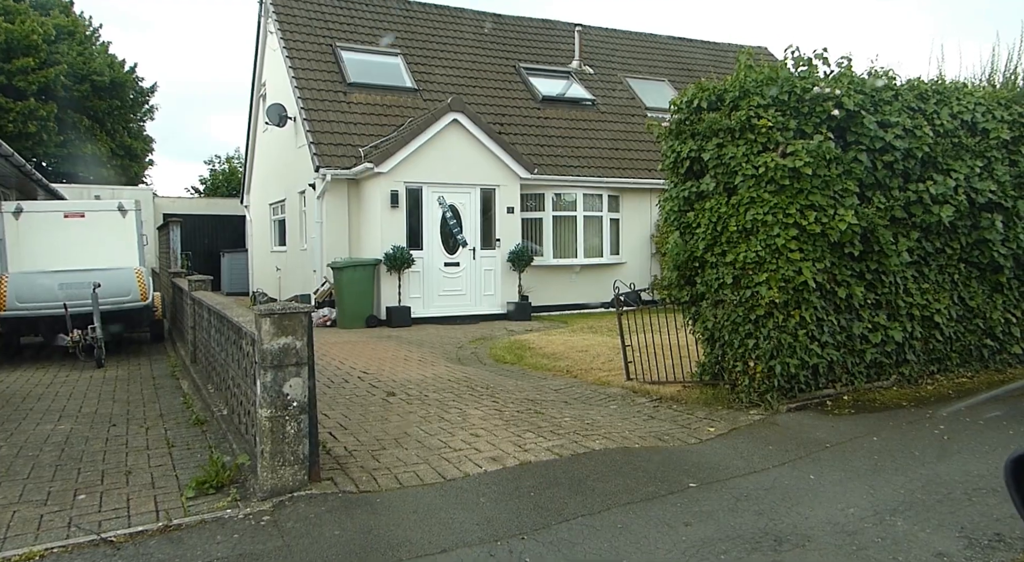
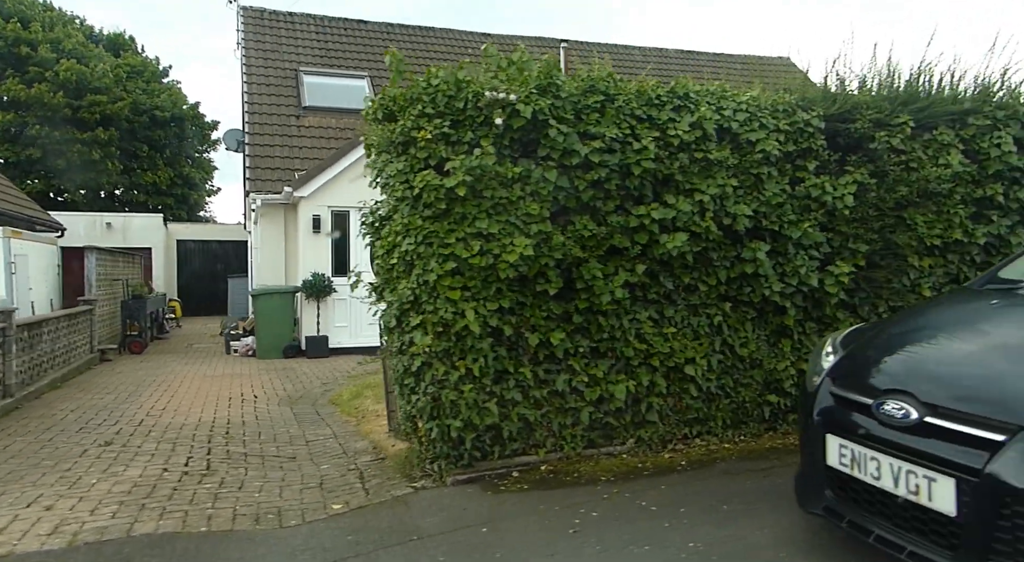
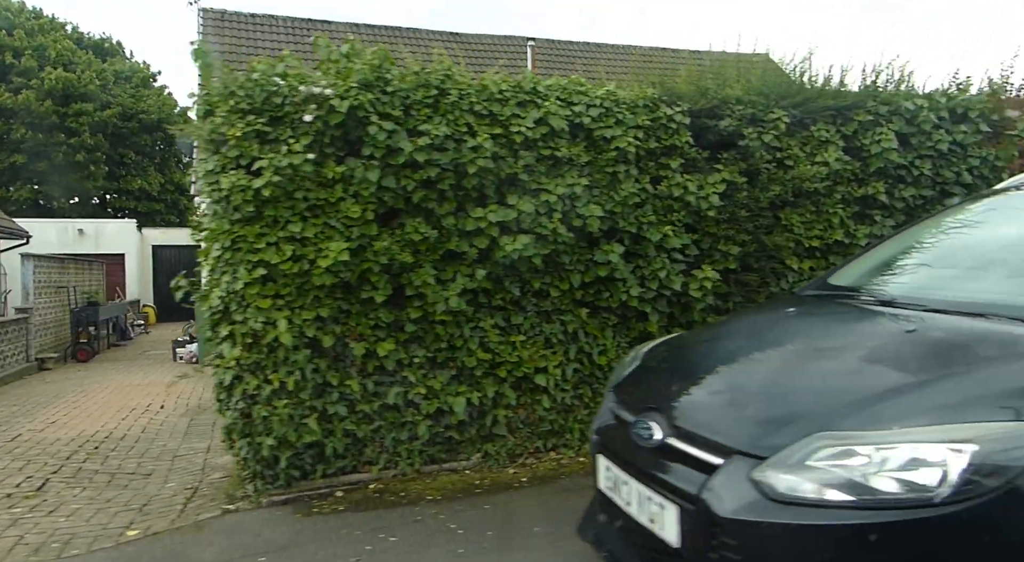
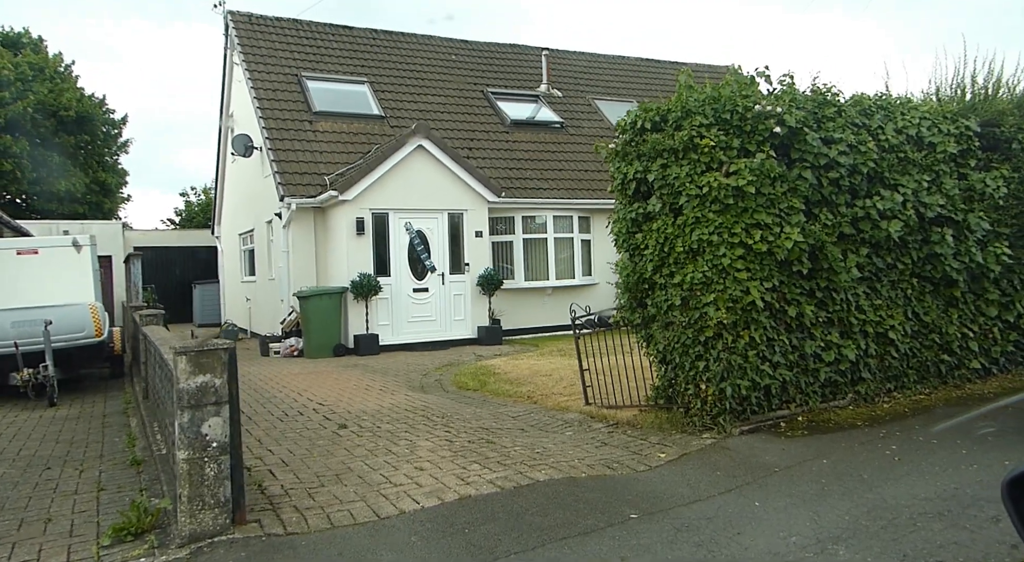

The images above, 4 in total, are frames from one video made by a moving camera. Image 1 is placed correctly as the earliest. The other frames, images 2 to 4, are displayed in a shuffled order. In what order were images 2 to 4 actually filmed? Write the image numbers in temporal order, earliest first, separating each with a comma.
4, 2, 3
